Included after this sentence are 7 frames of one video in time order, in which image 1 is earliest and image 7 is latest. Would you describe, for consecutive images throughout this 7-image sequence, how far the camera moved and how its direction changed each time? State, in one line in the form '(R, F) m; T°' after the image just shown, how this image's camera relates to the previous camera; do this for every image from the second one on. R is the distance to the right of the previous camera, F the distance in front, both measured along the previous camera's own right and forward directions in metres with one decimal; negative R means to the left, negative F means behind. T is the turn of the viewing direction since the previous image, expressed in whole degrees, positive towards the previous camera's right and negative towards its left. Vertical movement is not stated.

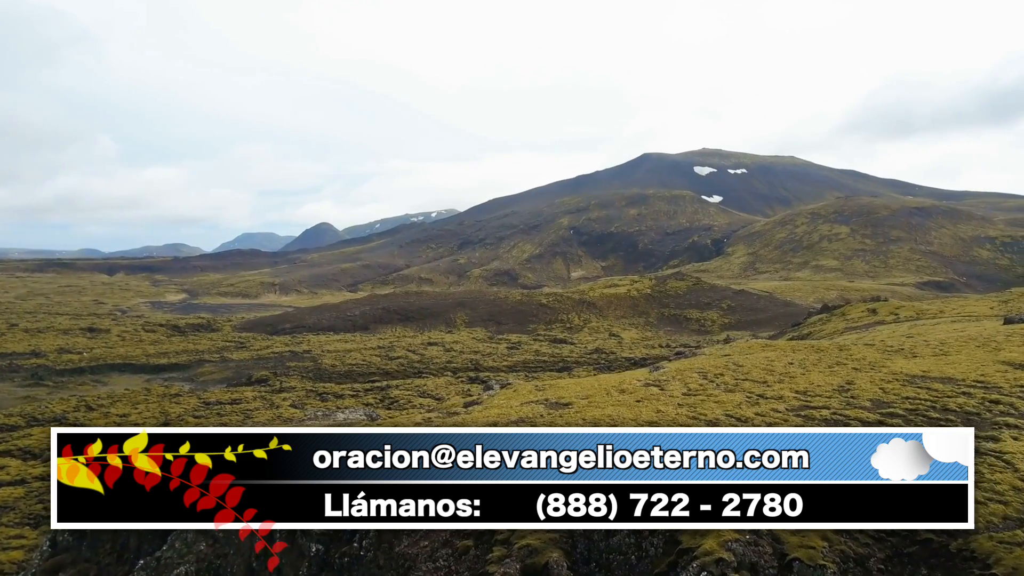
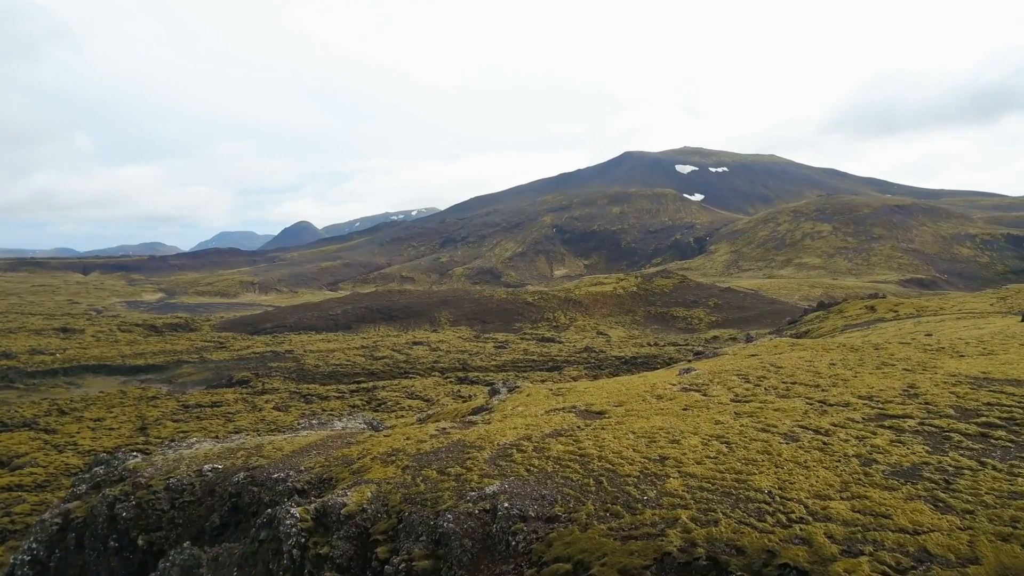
(-0.4, +0.6) m; +2°
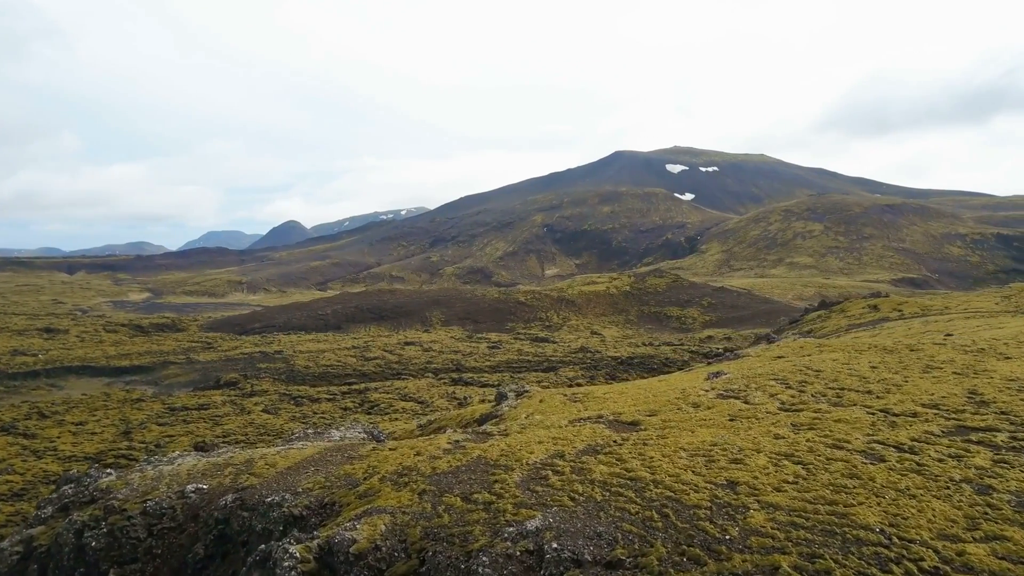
(-0.3, +0.5) m; +1°
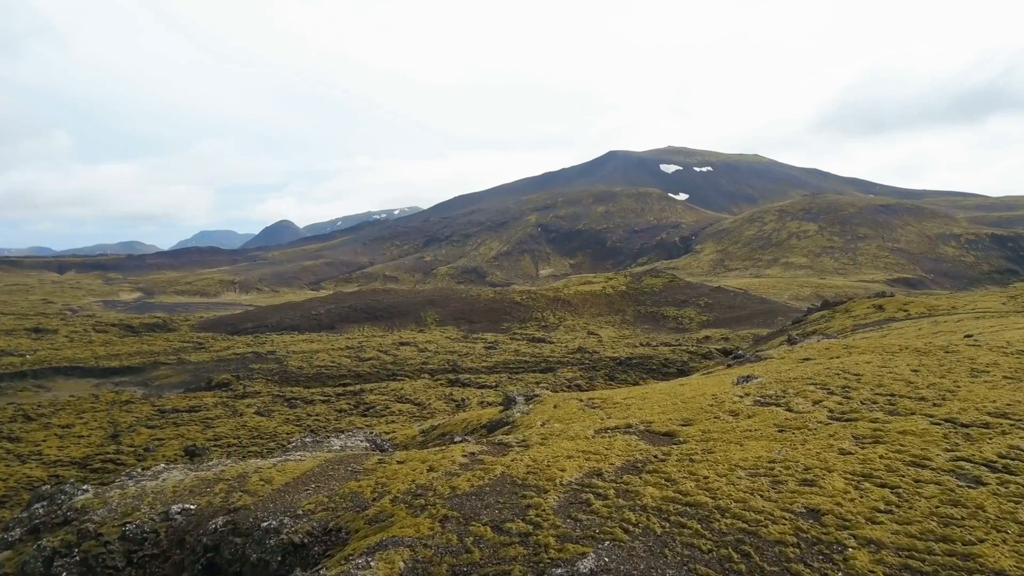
(-0.2, +0.4) m; +1°
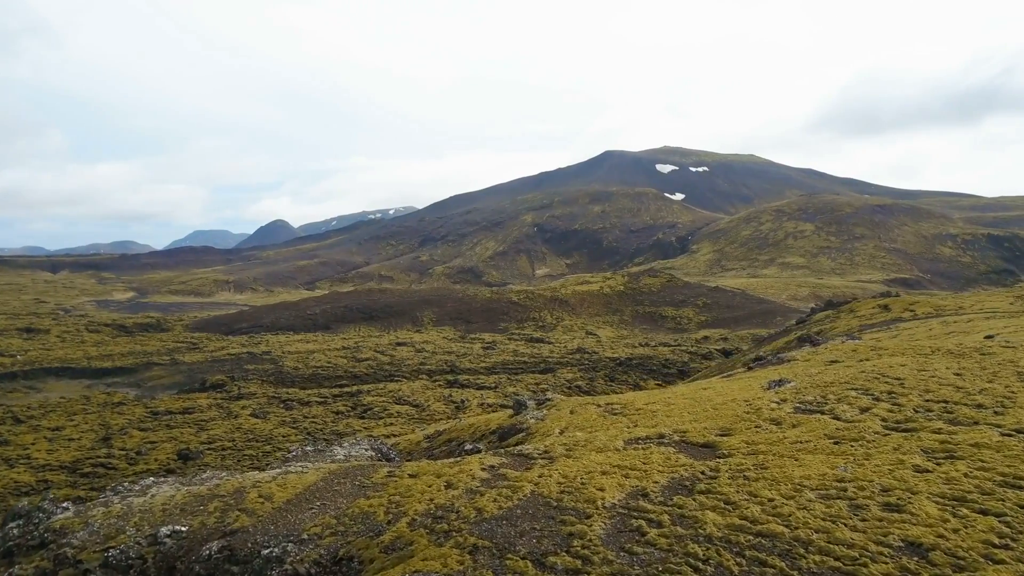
(-0.2, +0.4) m; 0°
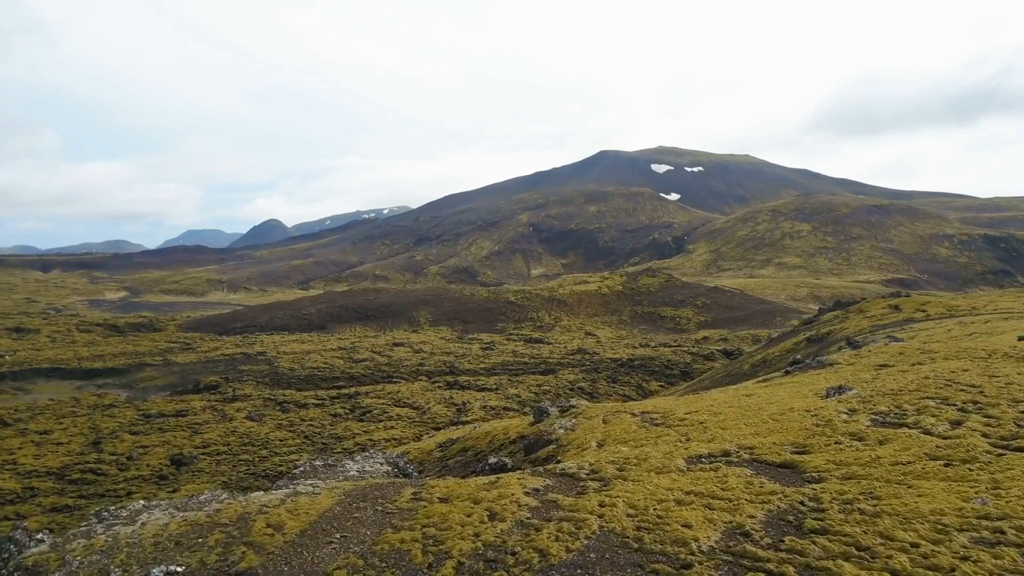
(-0.3, +0.5) m; +1°
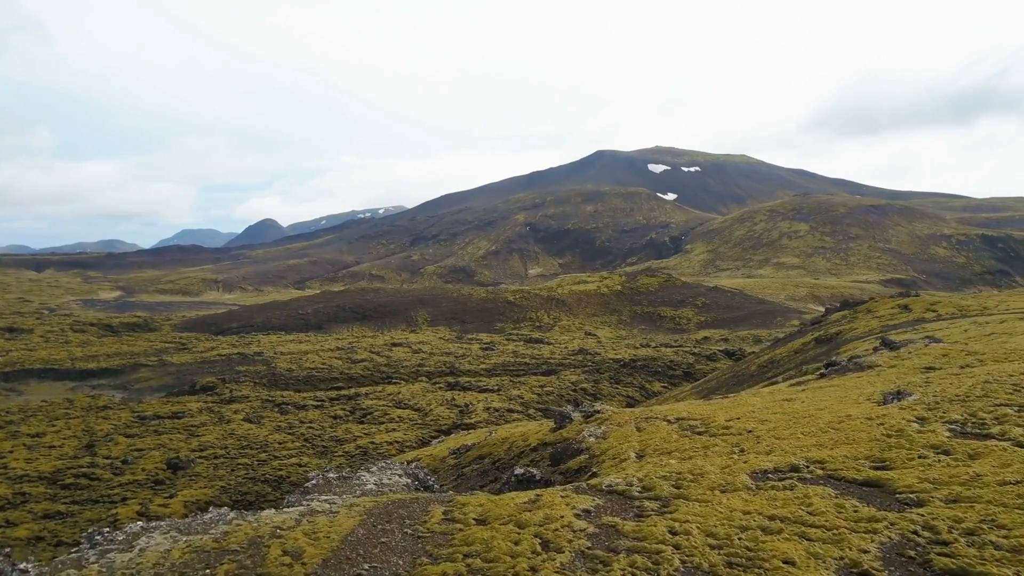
(-0.3, +0.3) m; 0°
